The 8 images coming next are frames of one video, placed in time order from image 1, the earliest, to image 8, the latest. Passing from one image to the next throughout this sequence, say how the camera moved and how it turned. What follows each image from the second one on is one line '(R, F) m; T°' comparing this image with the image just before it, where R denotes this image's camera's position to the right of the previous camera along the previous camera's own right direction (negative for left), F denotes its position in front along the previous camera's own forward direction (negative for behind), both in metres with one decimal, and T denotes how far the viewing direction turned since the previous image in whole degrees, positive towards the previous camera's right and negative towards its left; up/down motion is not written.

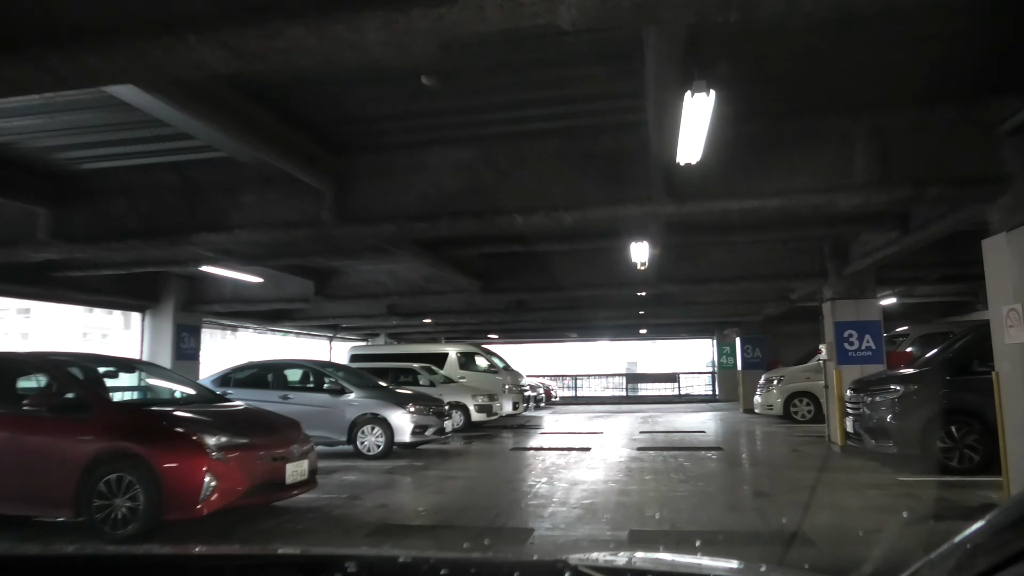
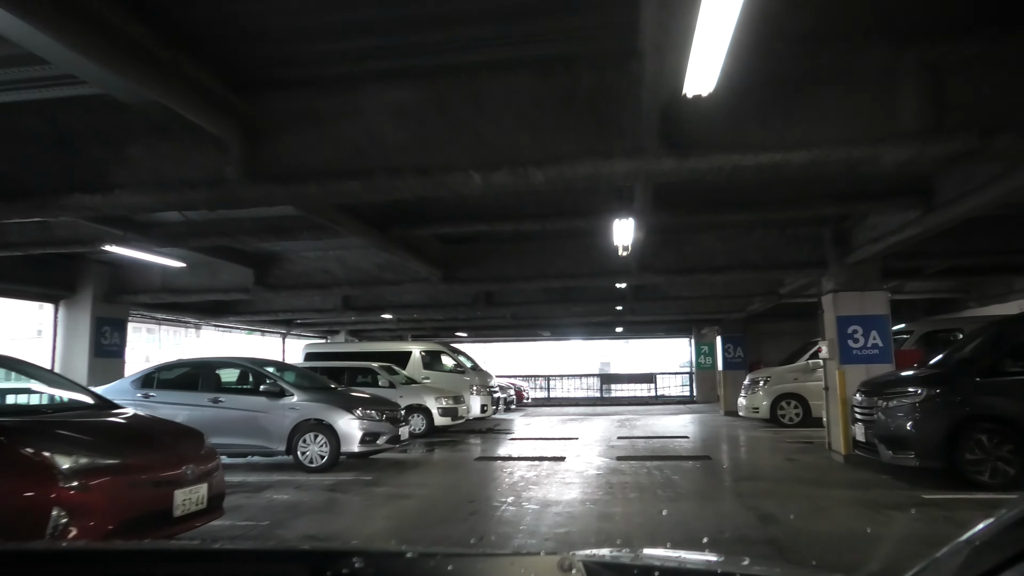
(+0.1, +1.3) m; +2°
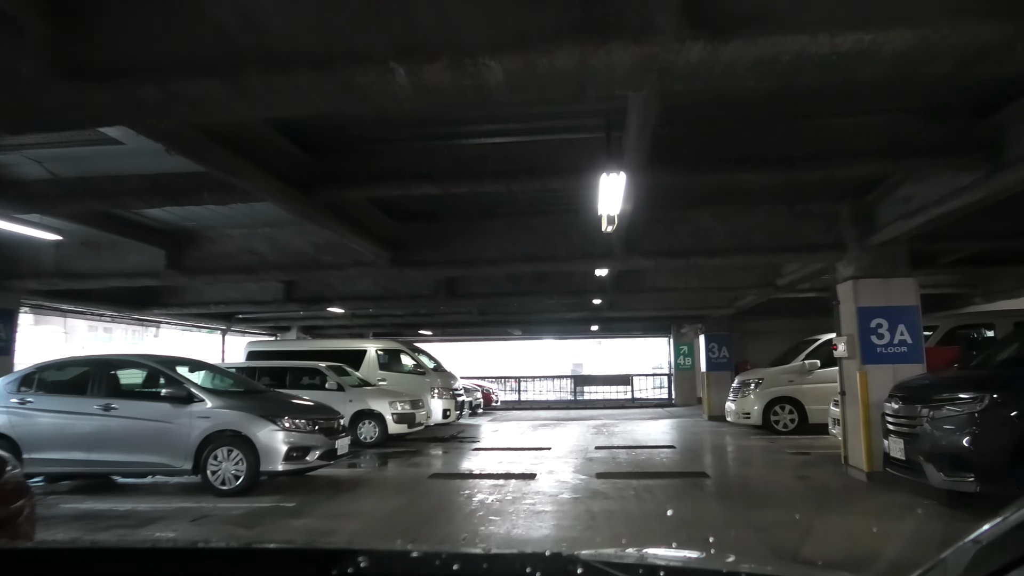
(+0.1, +1.7) m; +2°
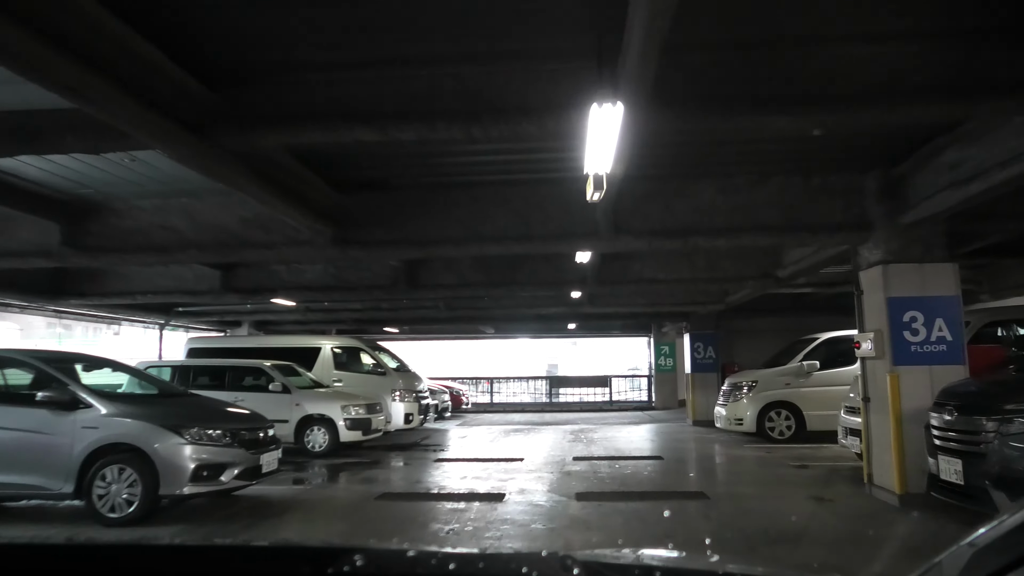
(+0.1, +1.5) m; +2°
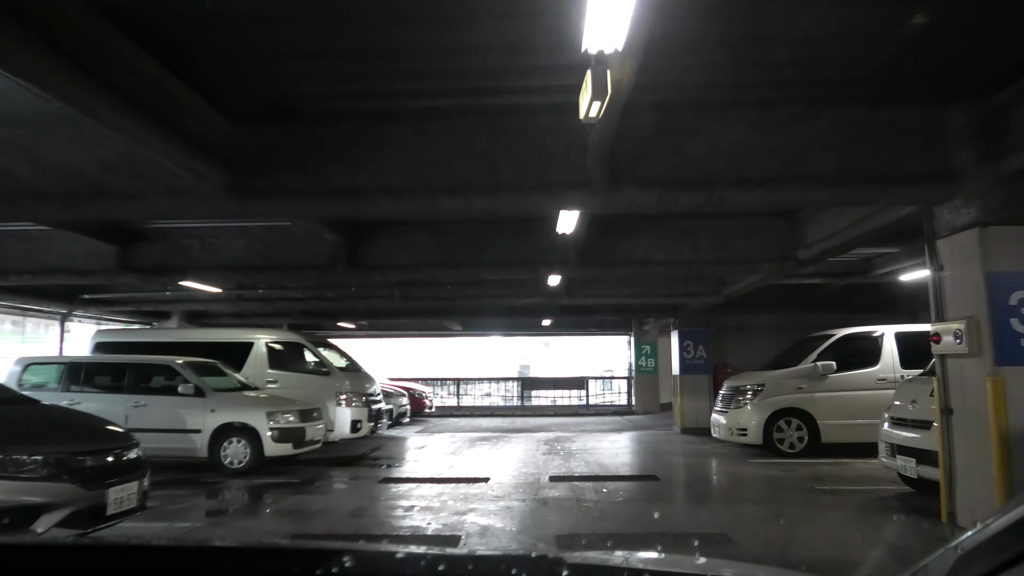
(+0.1, +2.0) m; +2°
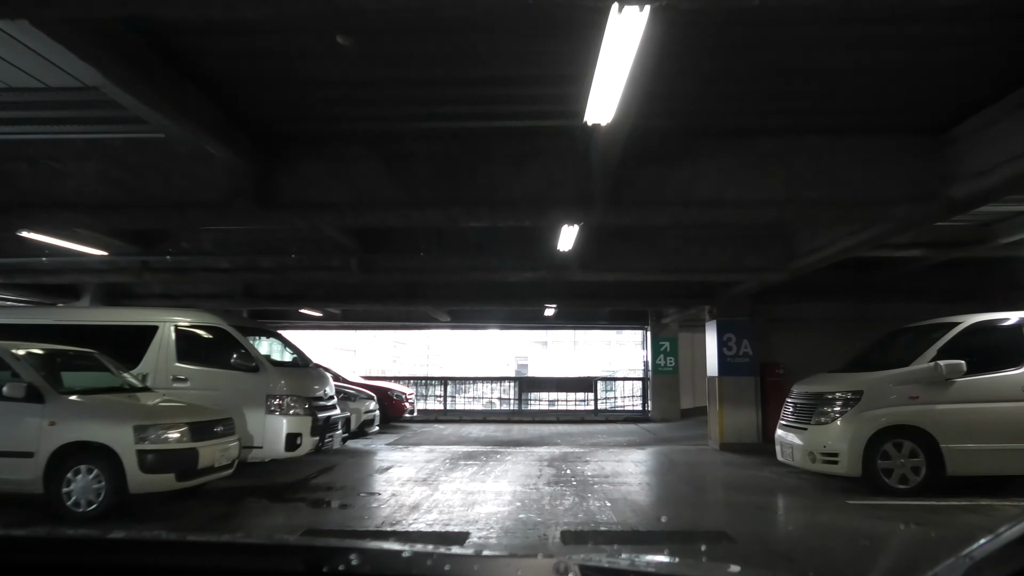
(0.0, +3.3) m; 0°
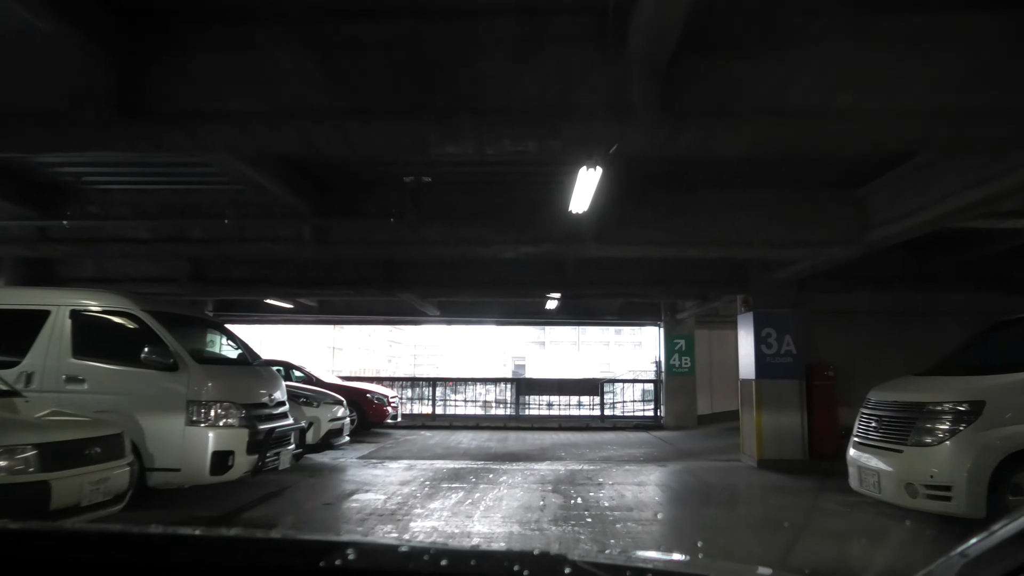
(0.0, +2.1) m; 0°
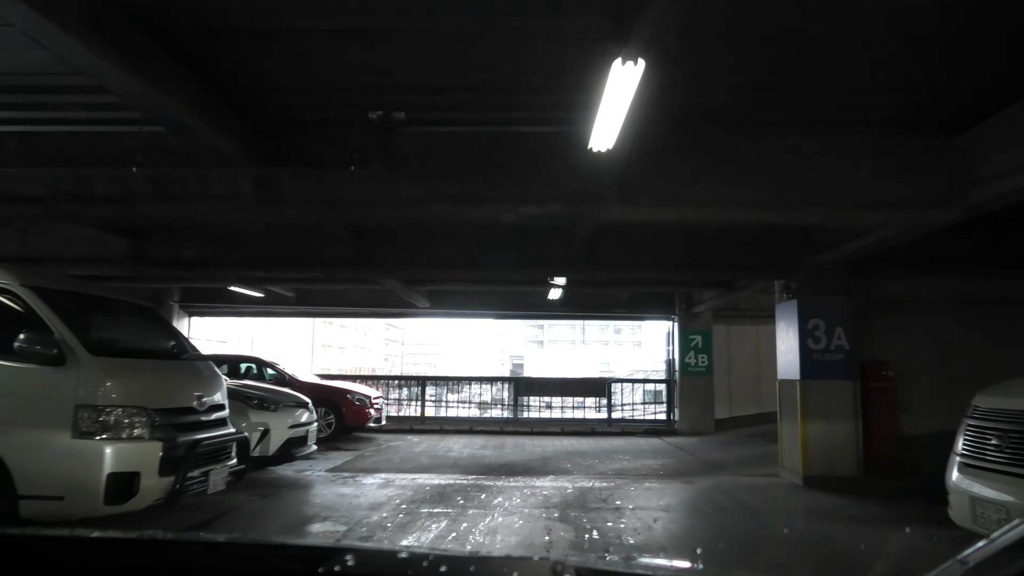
(0.0, +1.7) m; 0°
